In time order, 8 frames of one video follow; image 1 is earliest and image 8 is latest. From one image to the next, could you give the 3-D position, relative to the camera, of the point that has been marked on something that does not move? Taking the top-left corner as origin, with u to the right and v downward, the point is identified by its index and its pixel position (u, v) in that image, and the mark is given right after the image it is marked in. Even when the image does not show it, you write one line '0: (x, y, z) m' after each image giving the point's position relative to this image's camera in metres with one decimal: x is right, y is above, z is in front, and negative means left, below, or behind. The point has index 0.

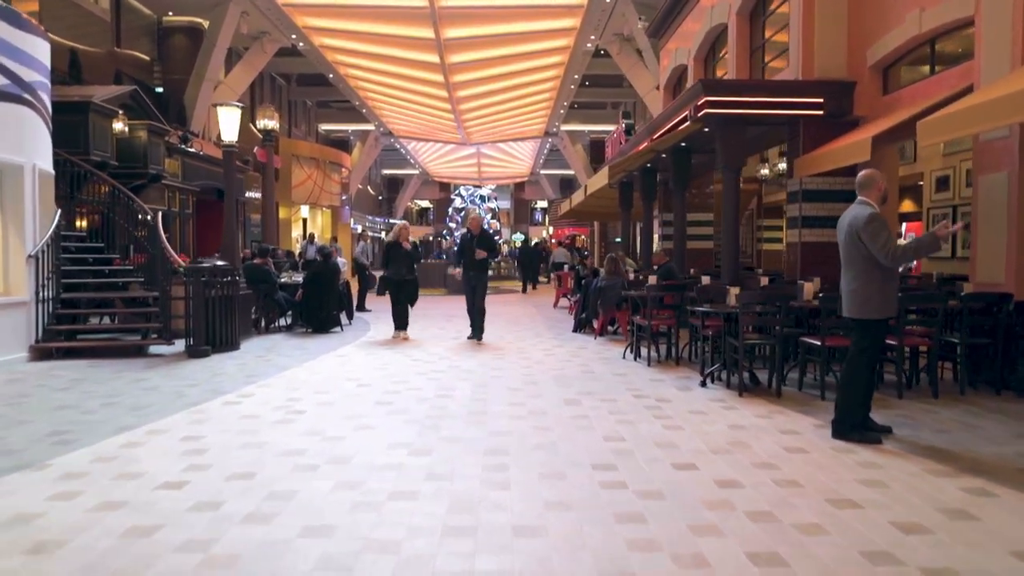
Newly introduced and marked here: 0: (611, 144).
0: (+2.7, +4.0, +20.0) m
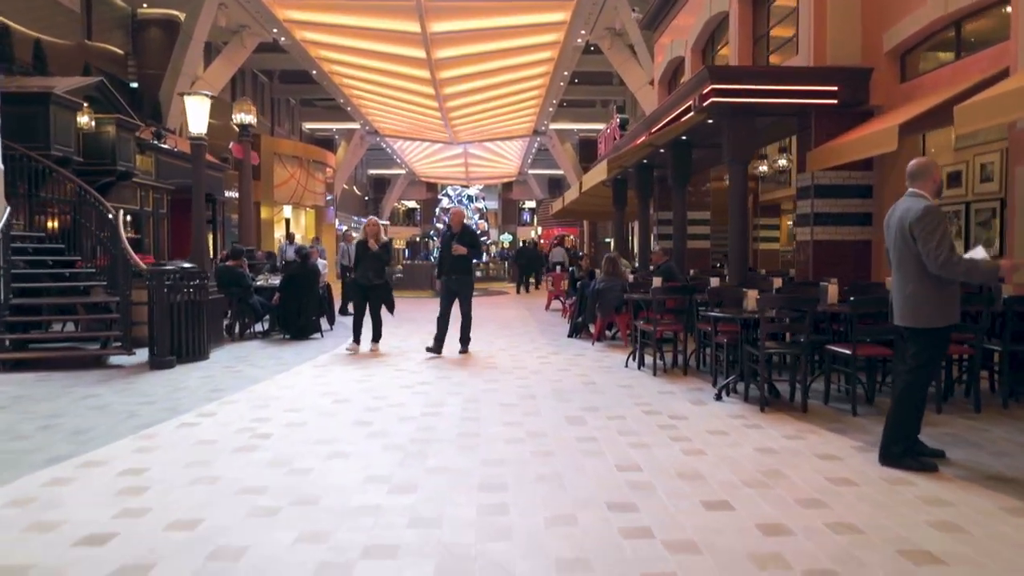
0: (+2.4, +3.9, +19.3) m
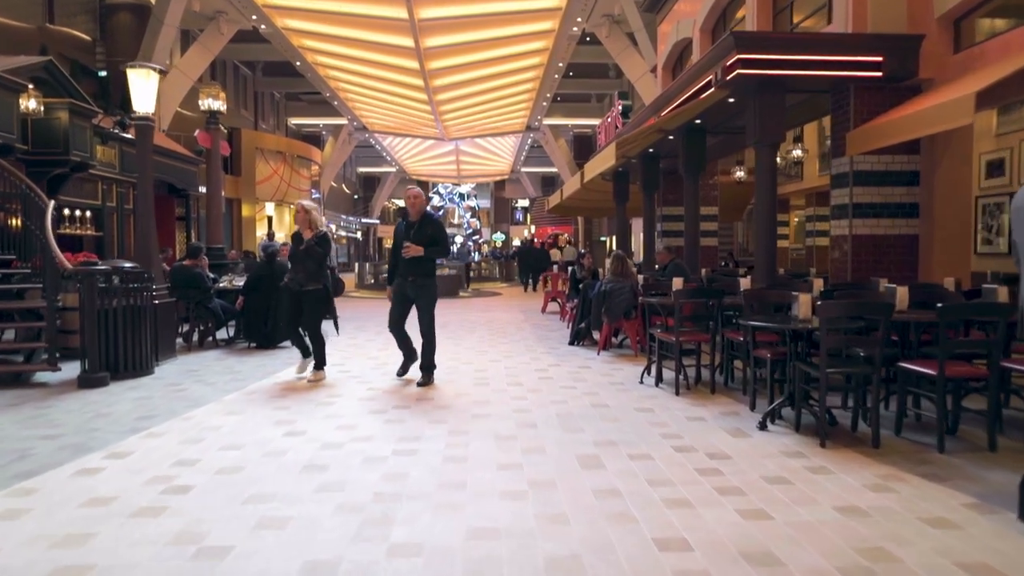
0: (+2.3, +3.9, +17.9) m
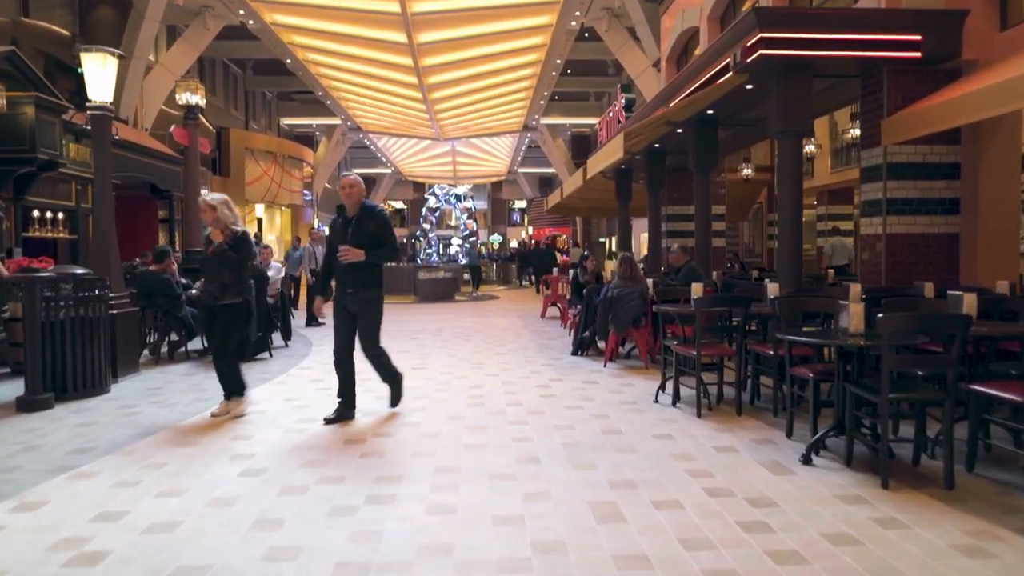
0: (+2.2, +3.8, +17.1) m
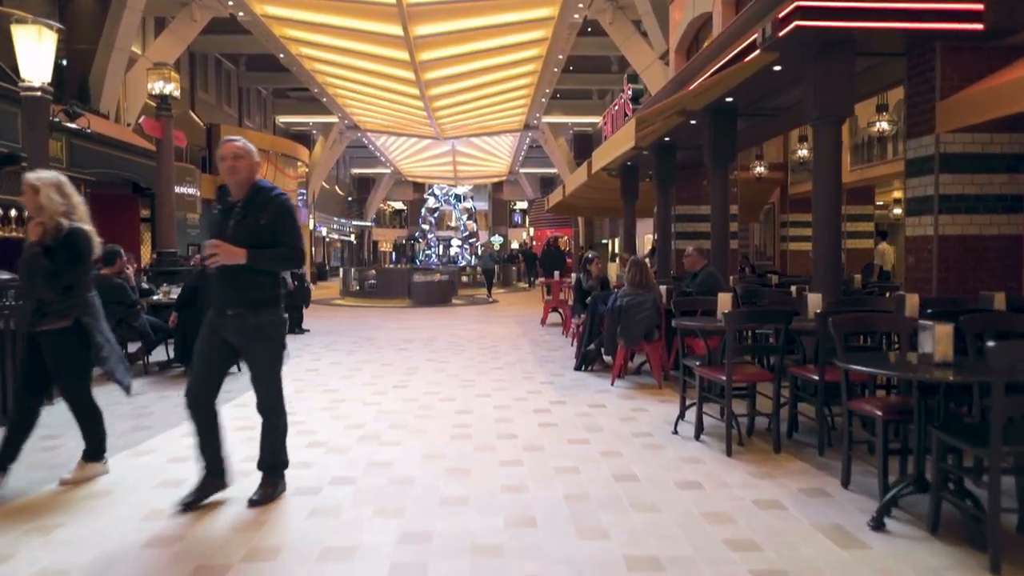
0: (+2.2, +3.7, +16.0) m
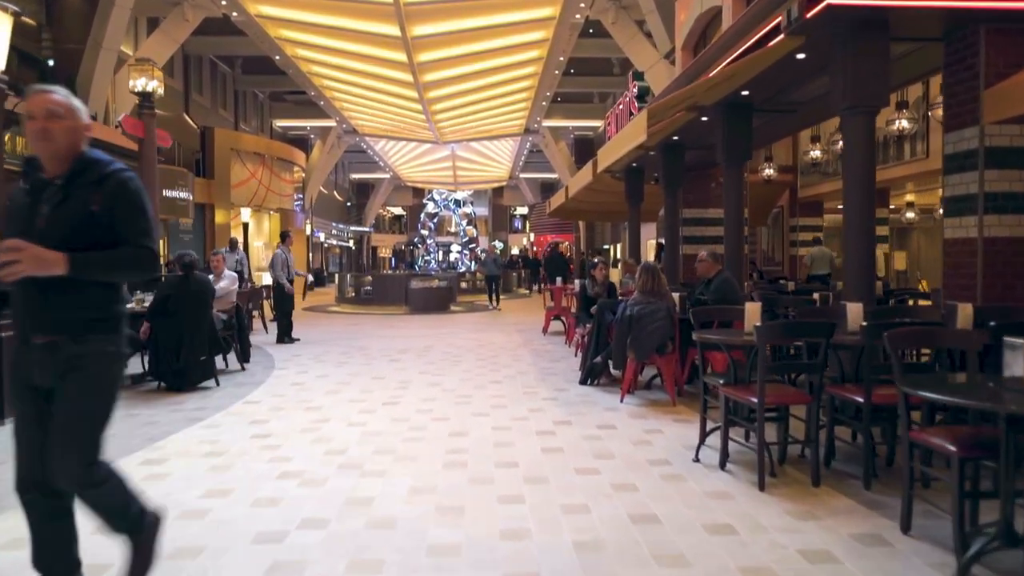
0: (+2.2, +3.6, +15.4) m
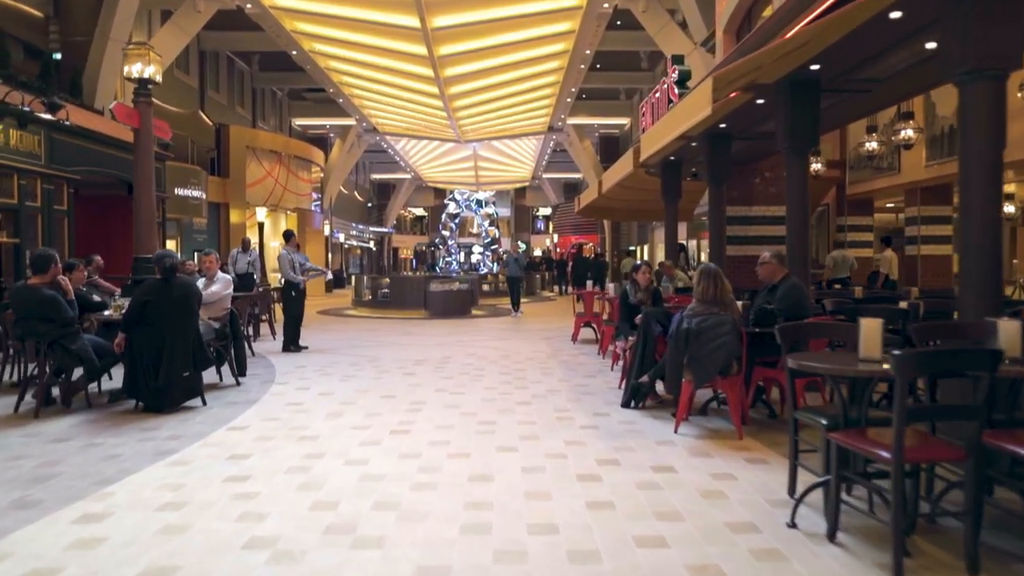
0: (+2.7, +3.5, +14.1) m
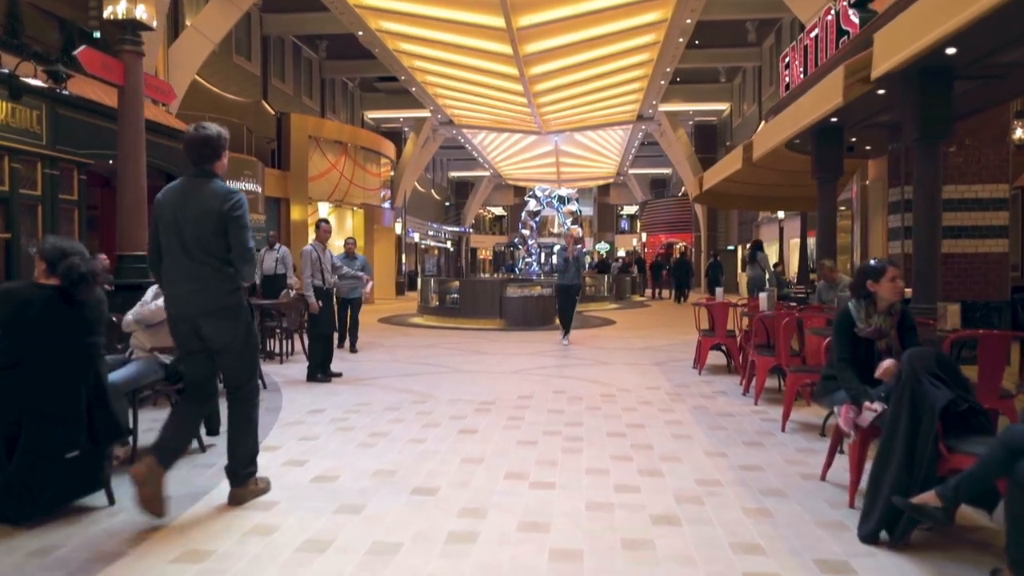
0: (+4.2, +3.4, +10.4) m
